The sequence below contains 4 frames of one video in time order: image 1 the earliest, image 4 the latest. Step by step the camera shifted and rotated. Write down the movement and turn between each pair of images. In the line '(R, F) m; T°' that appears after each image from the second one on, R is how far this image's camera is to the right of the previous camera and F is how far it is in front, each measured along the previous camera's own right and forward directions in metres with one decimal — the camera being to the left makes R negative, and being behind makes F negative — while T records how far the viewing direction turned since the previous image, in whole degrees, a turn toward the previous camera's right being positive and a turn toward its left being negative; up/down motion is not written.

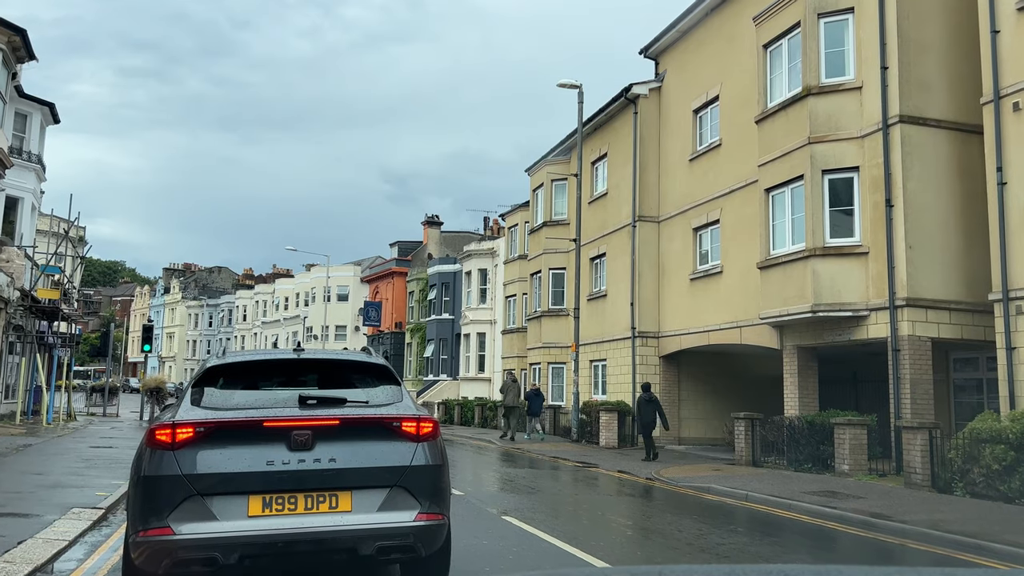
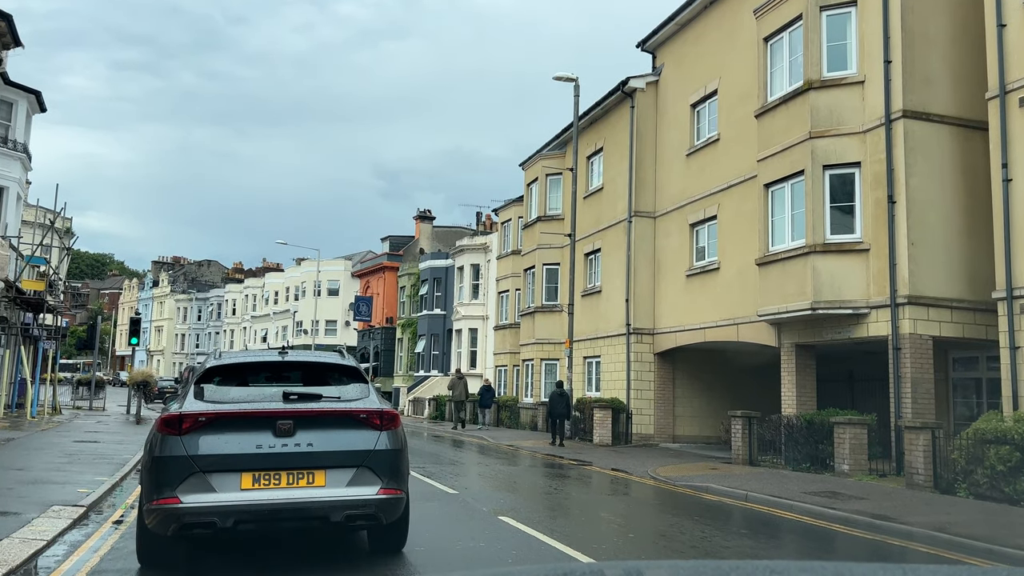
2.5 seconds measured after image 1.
(-0.1, +0.3) m; +1°
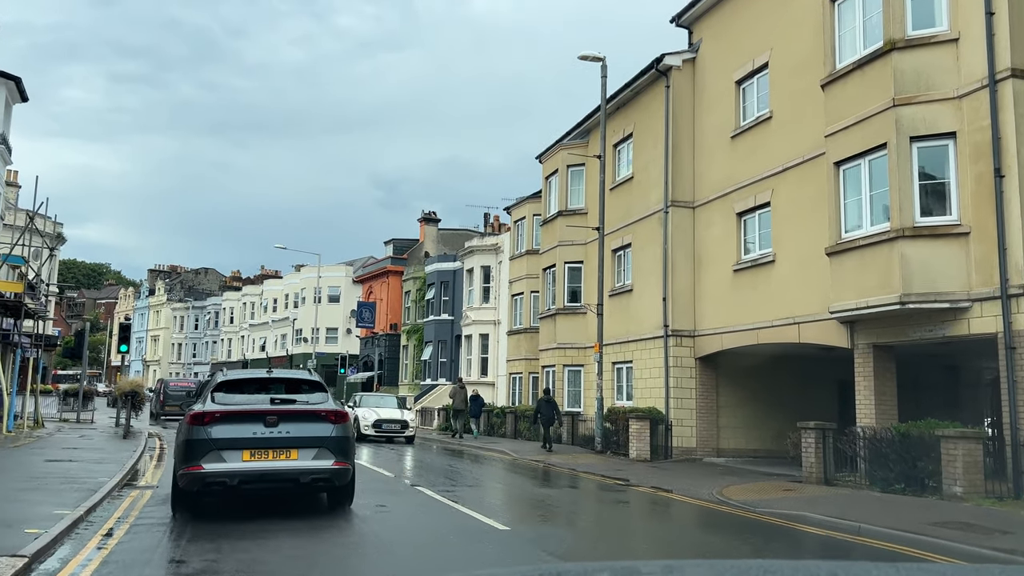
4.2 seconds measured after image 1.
(-0.6, +2.0) m; 0°
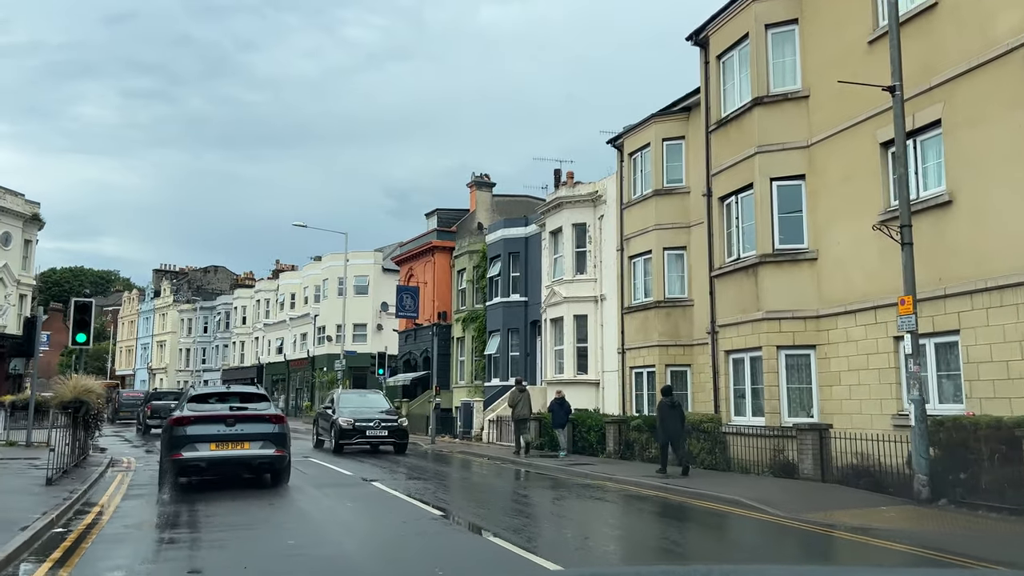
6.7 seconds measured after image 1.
(-2.9, +9.2) m; -1°
